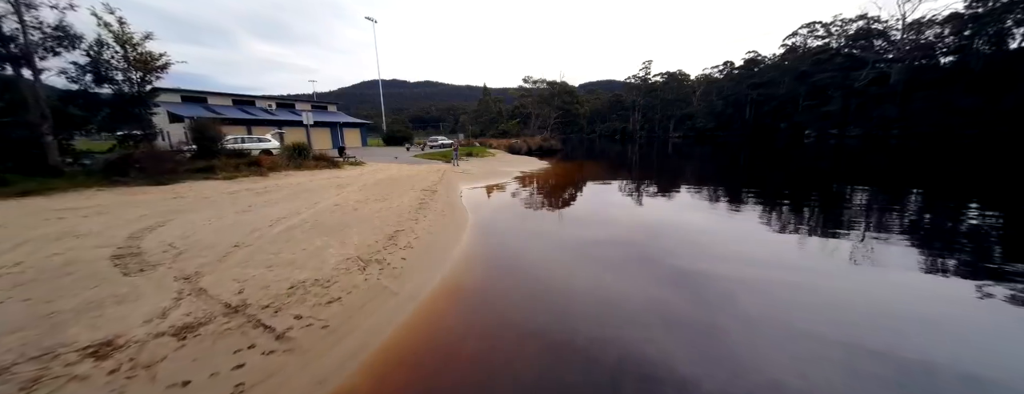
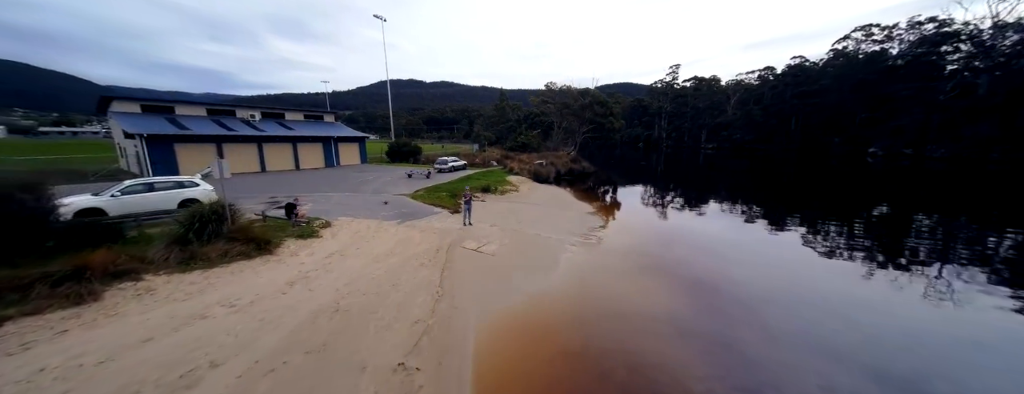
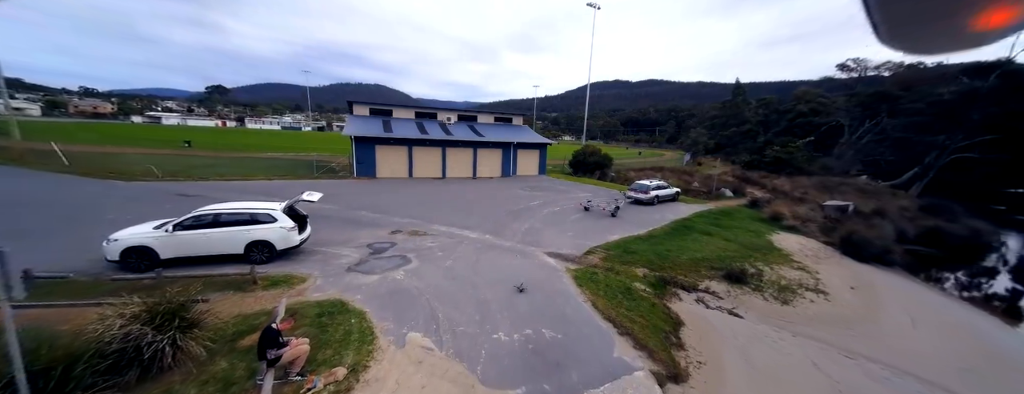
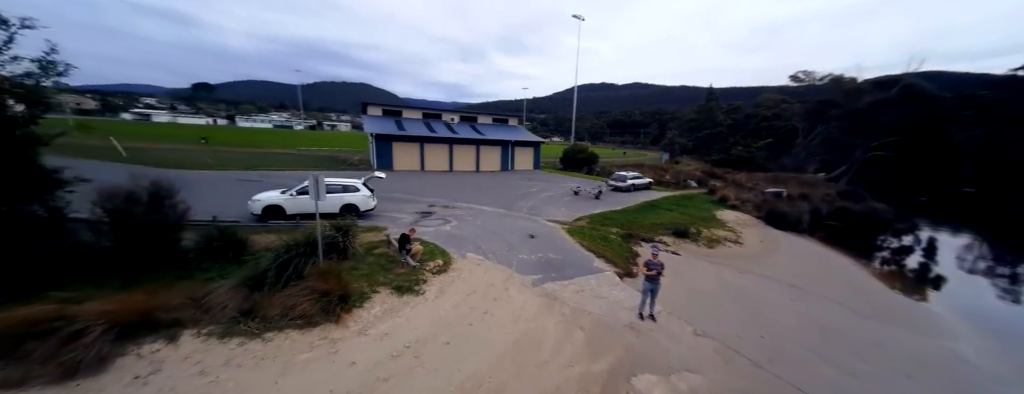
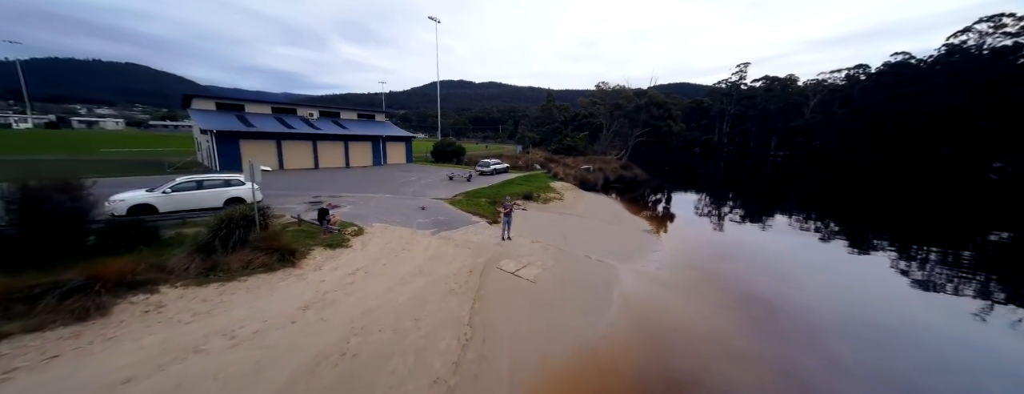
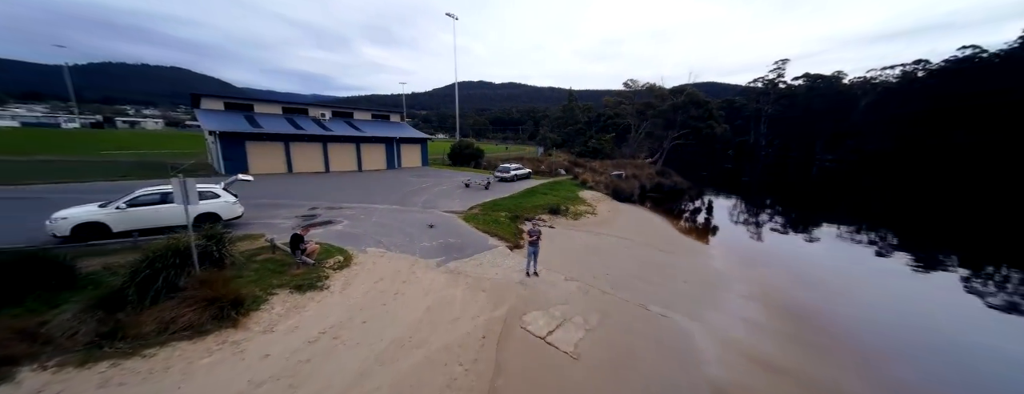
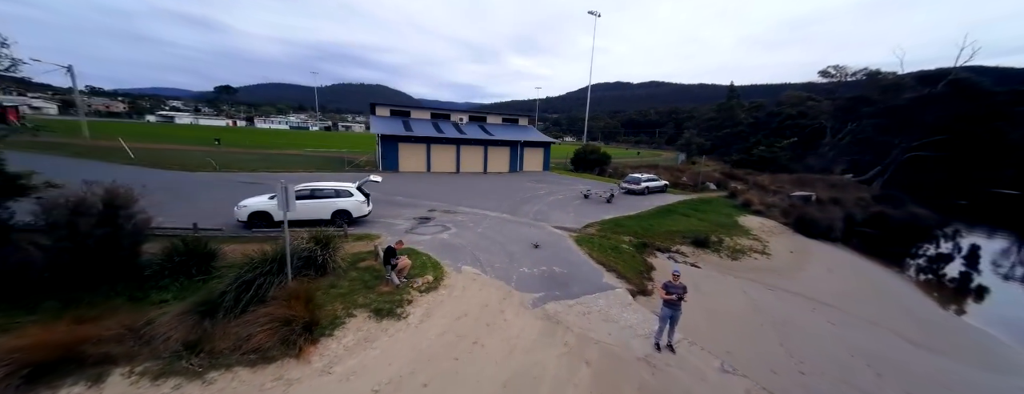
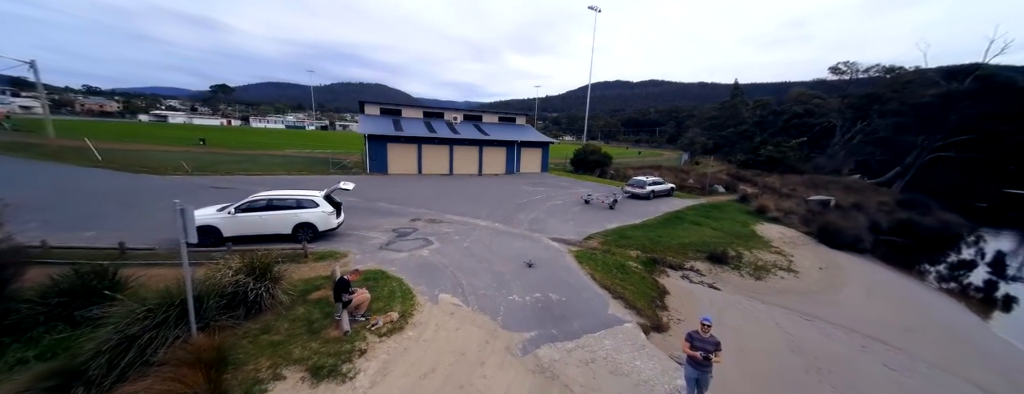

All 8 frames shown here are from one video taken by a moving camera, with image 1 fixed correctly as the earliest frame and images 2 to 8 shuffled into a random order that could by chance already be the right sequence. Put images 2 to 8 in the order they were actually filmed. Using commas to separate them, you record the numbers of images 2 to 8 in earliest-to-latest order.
2, 5, 6, 4, 7, 8, 3
